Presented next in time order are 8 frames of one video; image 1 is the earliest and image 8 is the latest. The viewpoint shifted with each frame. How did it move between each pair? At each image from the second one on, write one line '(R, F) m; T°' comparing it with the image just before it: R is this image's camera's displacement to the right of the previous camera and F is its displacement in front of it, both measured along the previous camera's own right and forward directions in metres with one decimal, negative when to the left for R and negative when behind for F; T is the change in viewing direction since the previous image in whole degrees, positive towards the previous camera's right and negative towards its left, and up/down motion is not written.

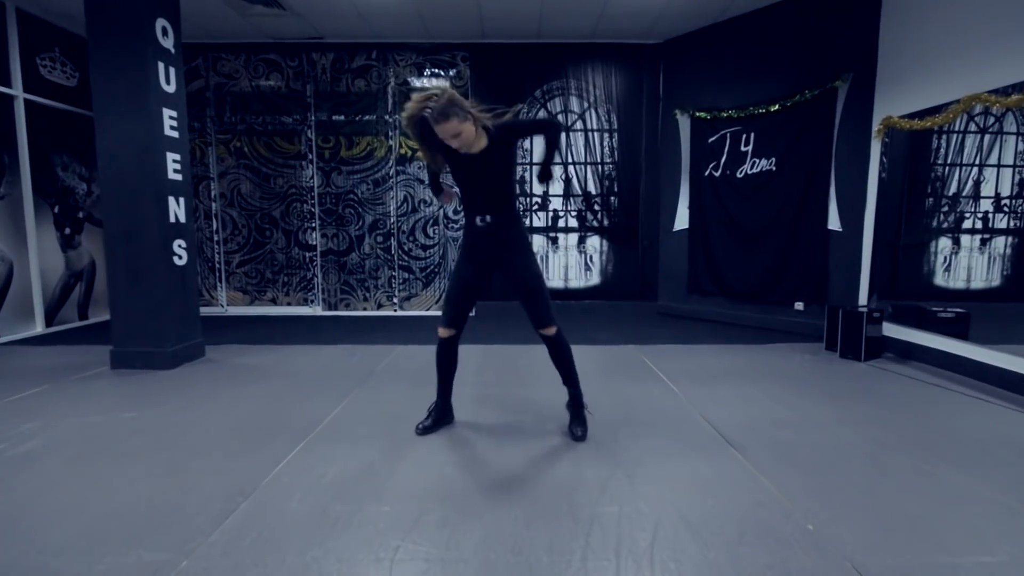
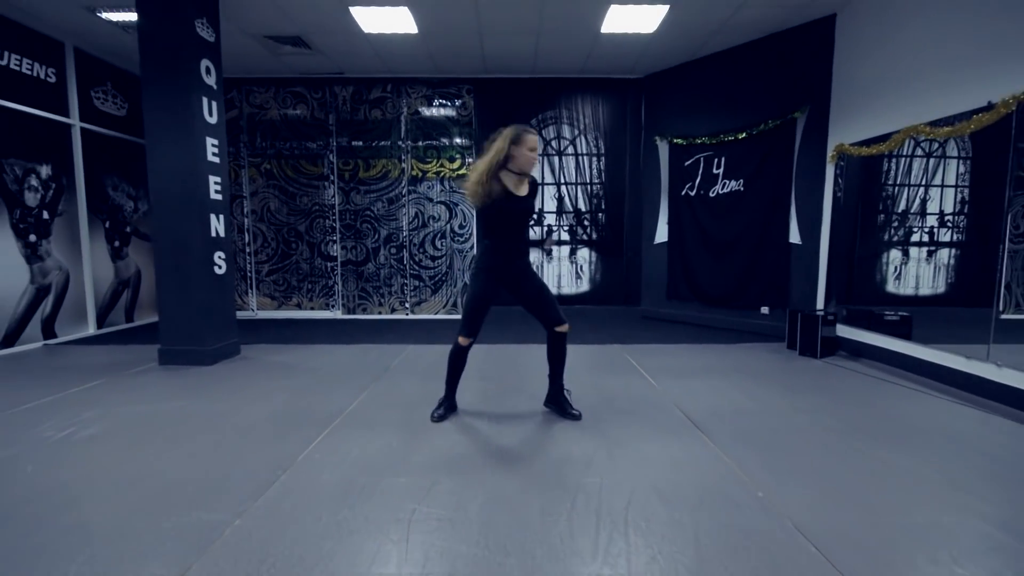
(0.0, -0.6) m; 0°
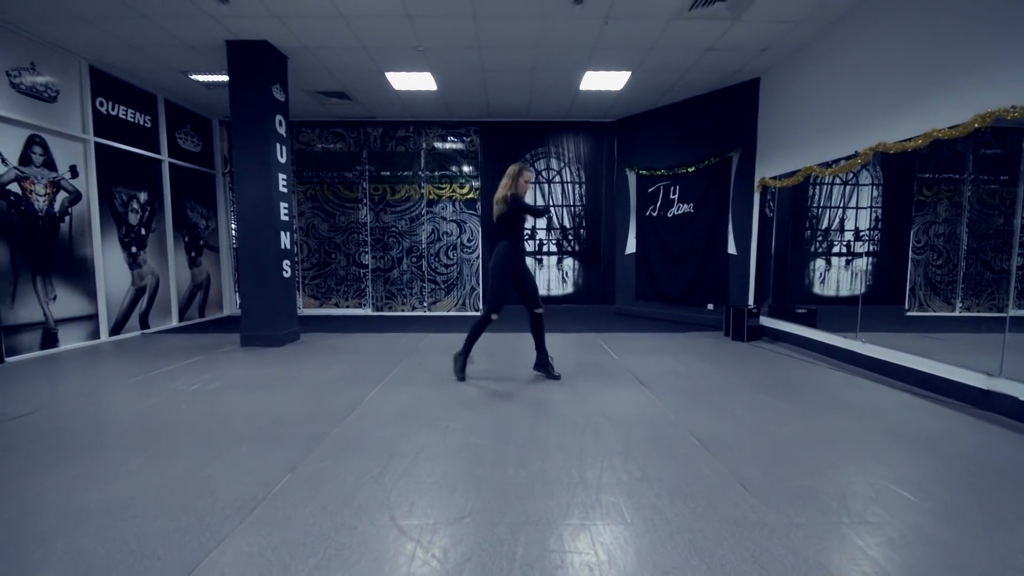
(0.0, -1.3) m; 0°
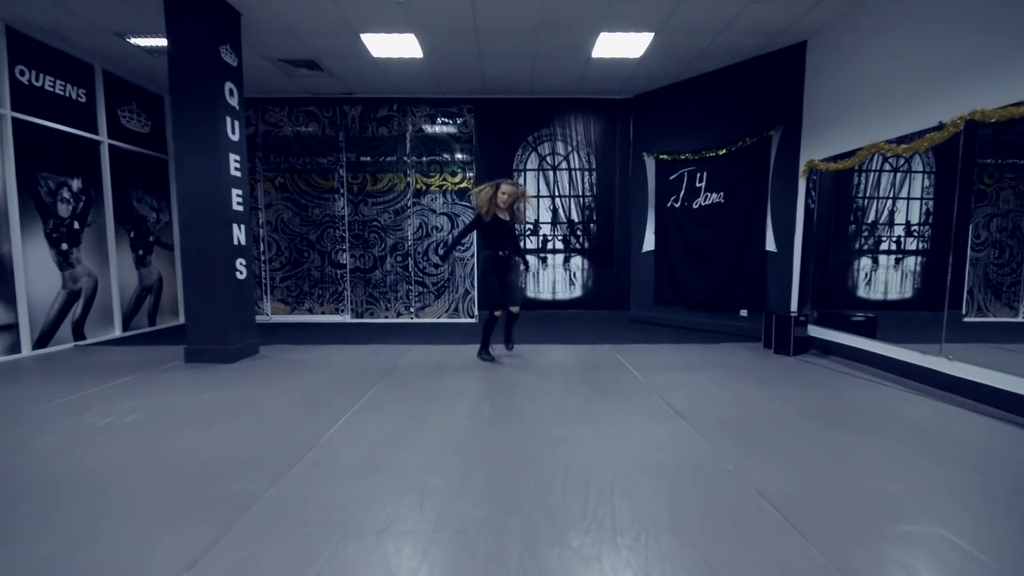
(0.0, +0.9) m; 0°
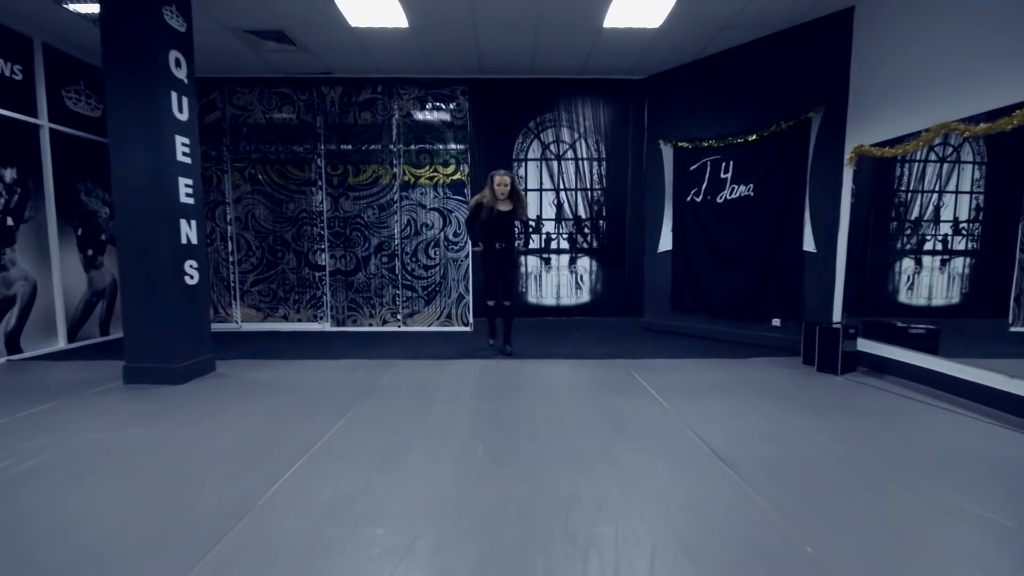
(0.0, +0.7) m; 0°
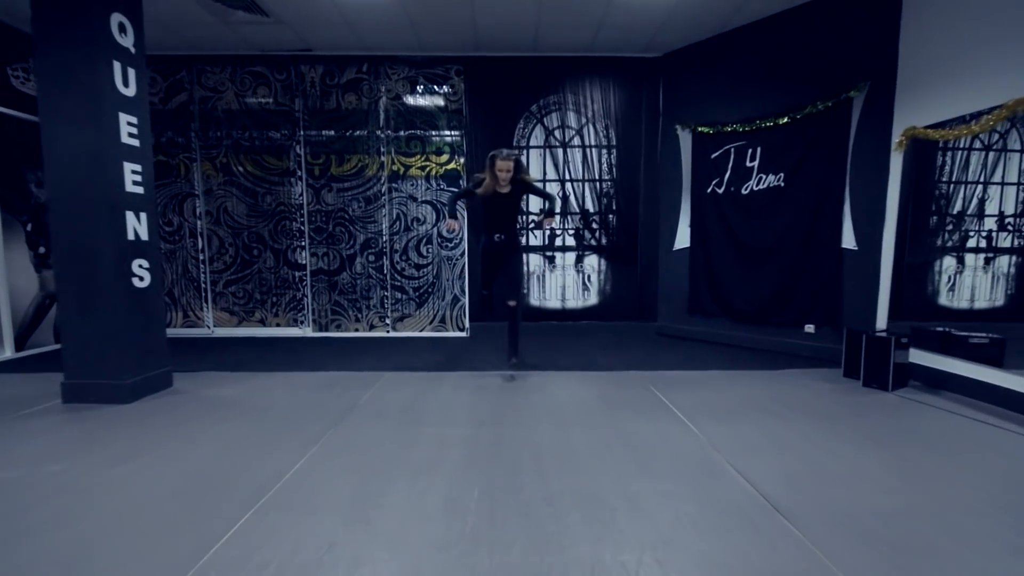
(0.0, +0.5) m; 0°
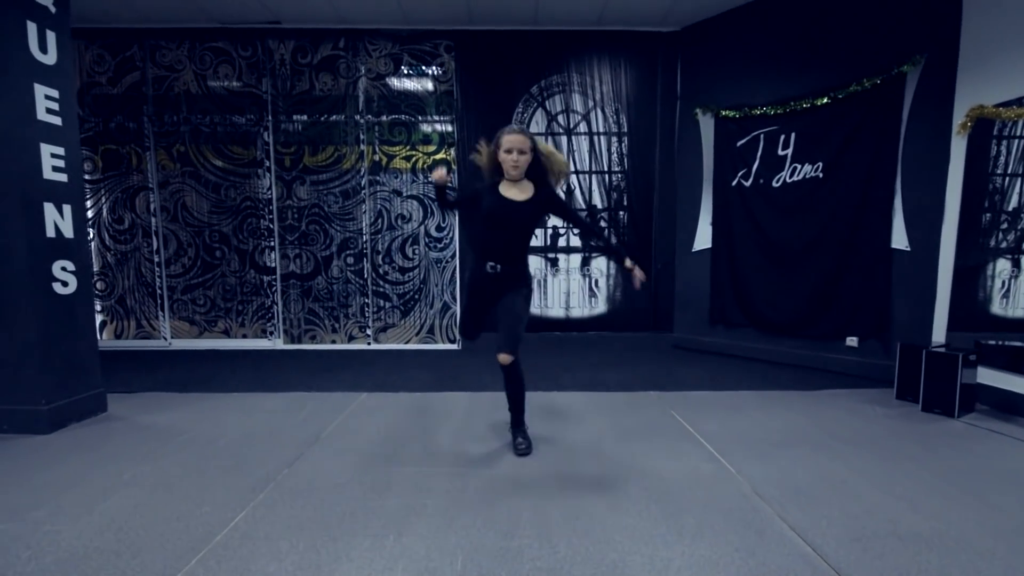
(0.0, +0.6) m; 0°
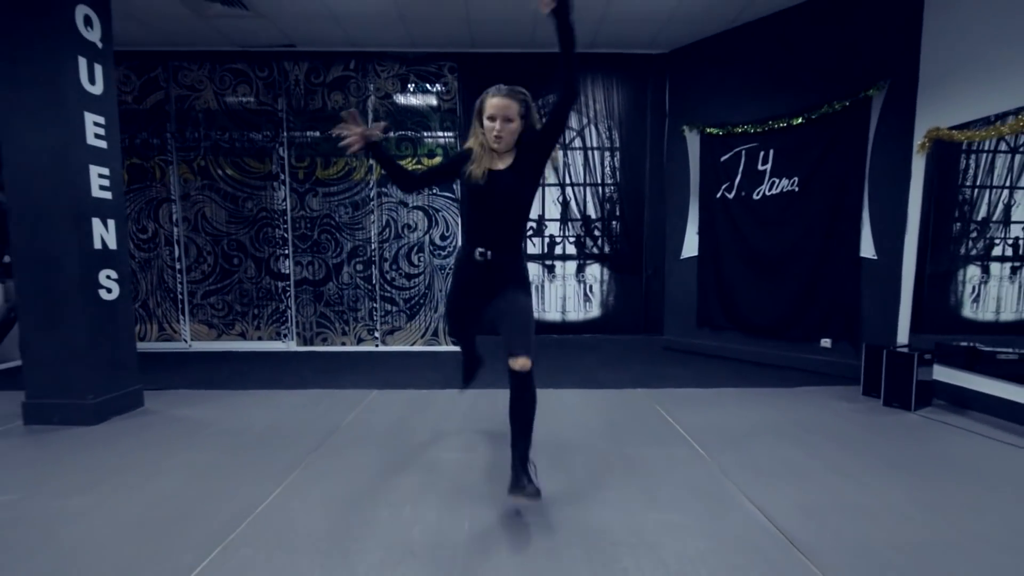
(0.0, -0.3) m; 0°
